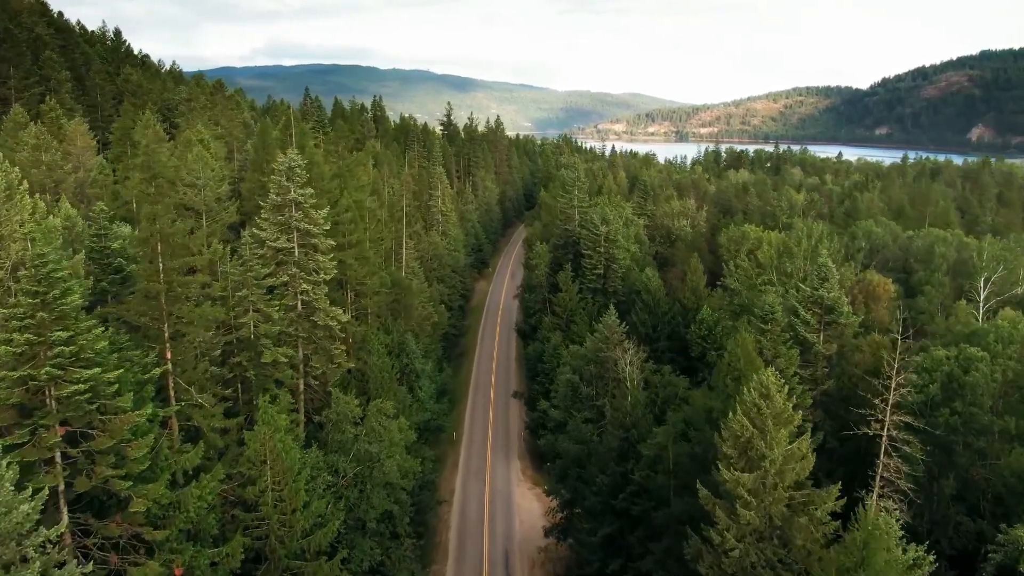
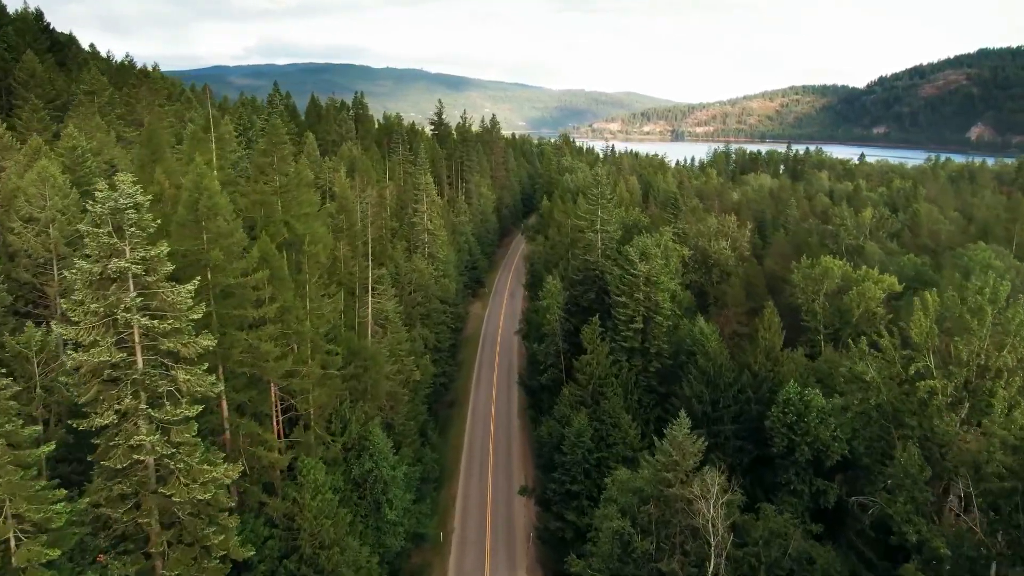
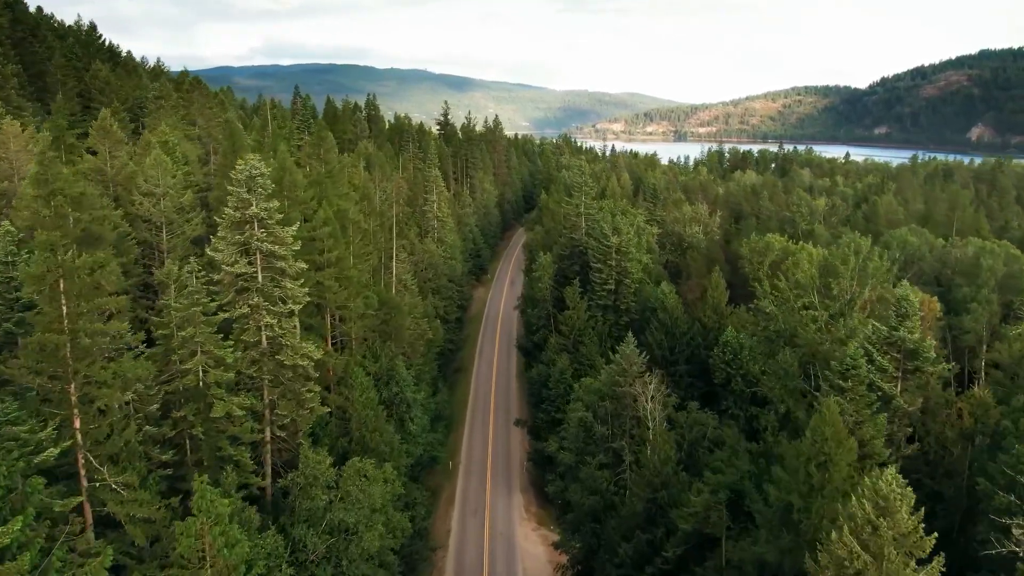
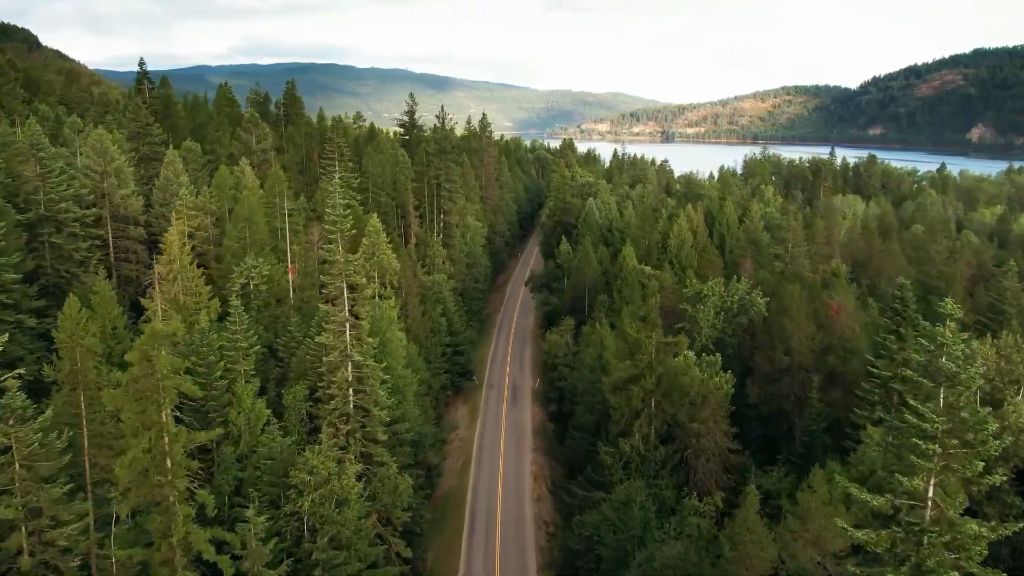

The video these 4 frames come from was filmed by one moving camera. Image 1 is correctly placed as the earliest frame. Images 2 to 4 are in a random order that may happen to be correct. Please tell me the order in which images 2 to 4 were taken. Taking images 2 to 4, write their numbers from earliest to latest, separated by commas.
3, 2, 4
